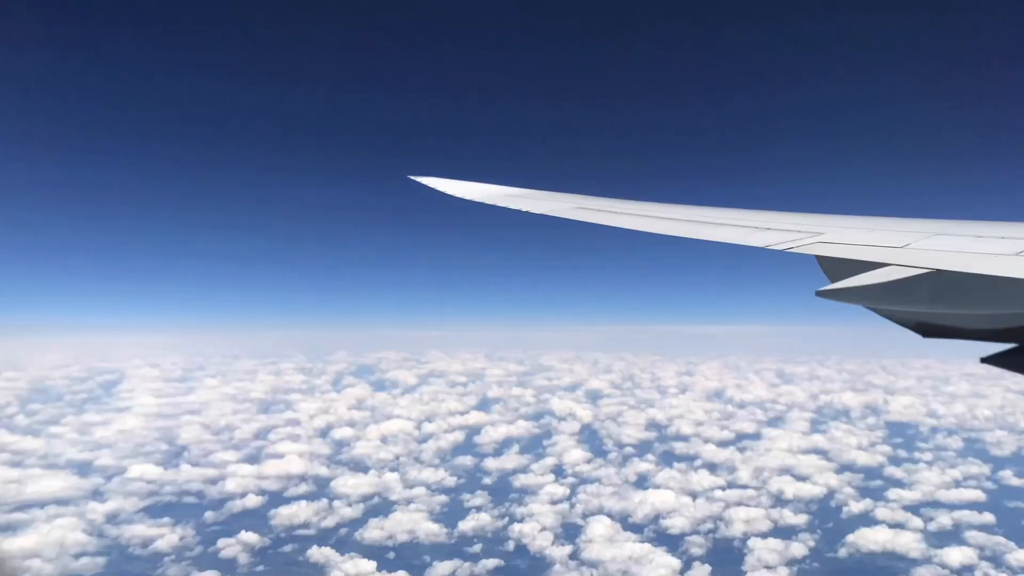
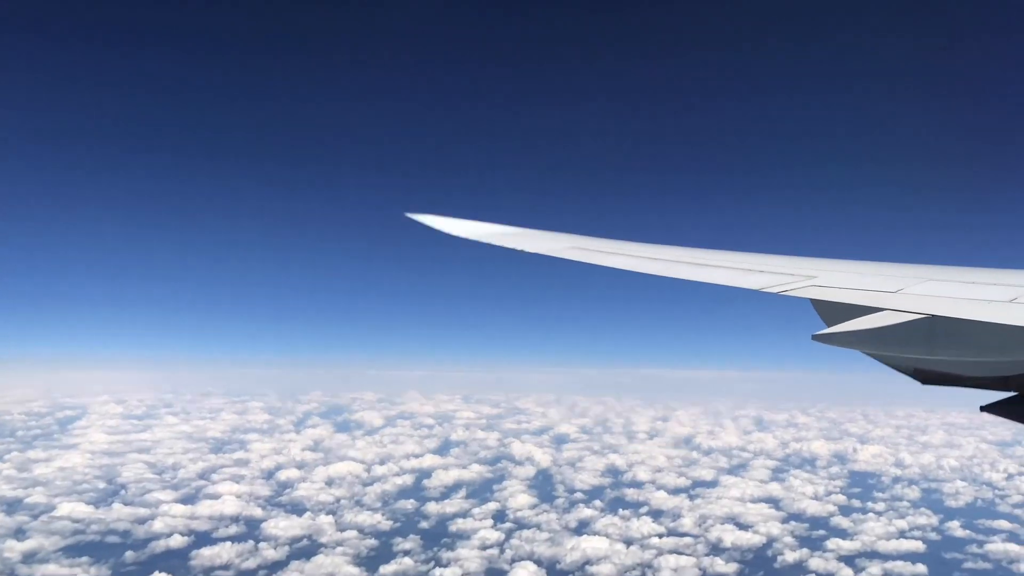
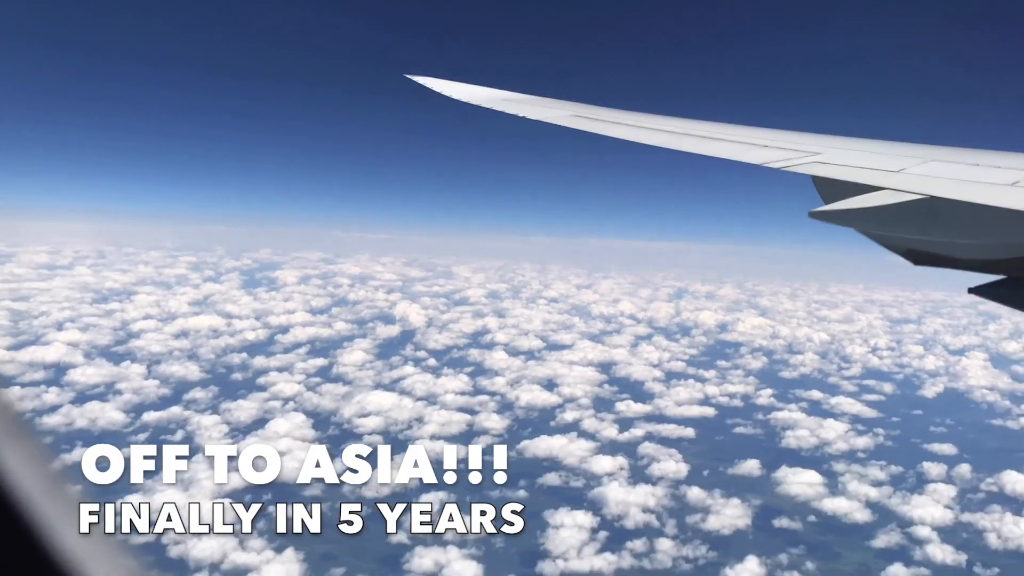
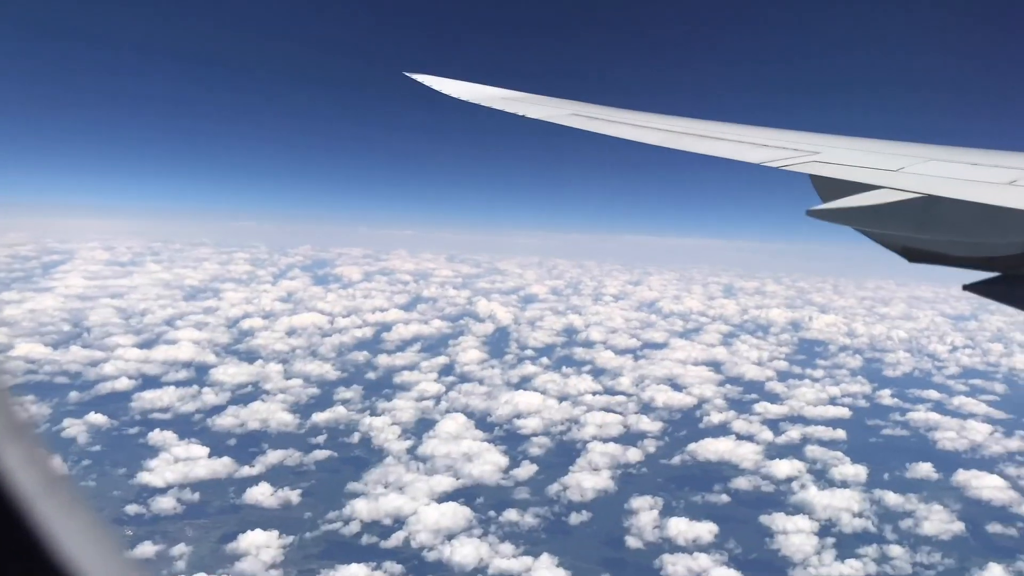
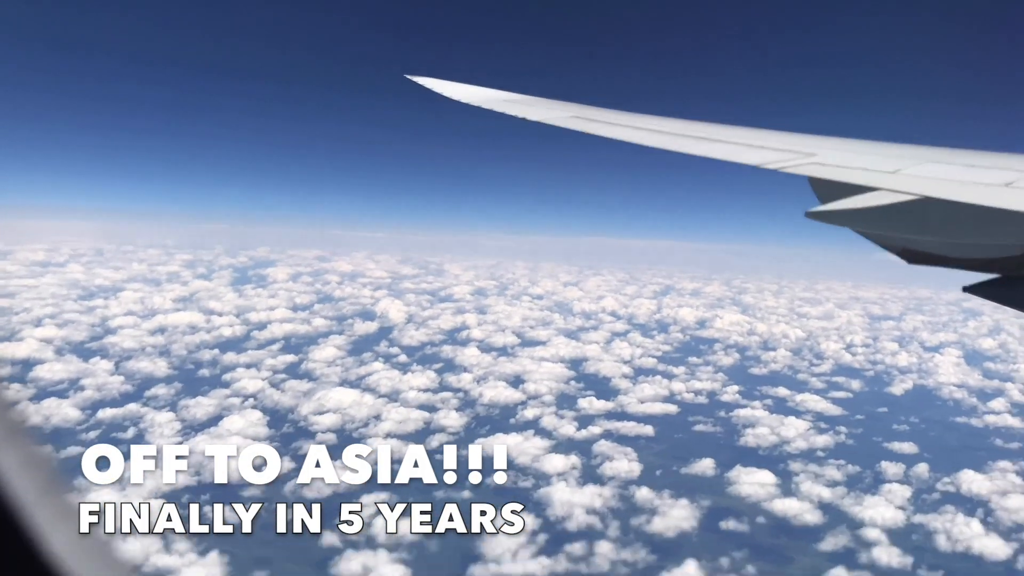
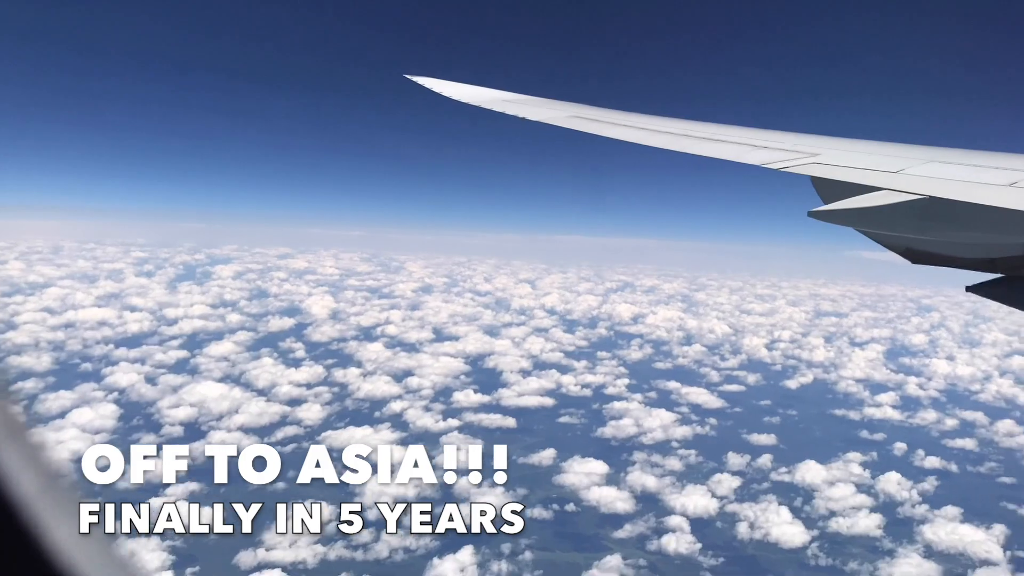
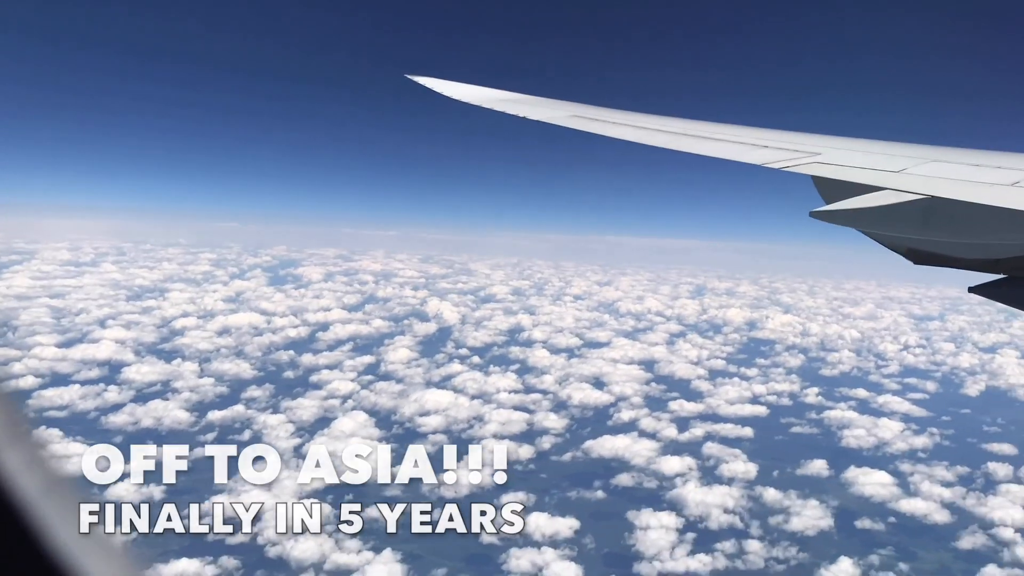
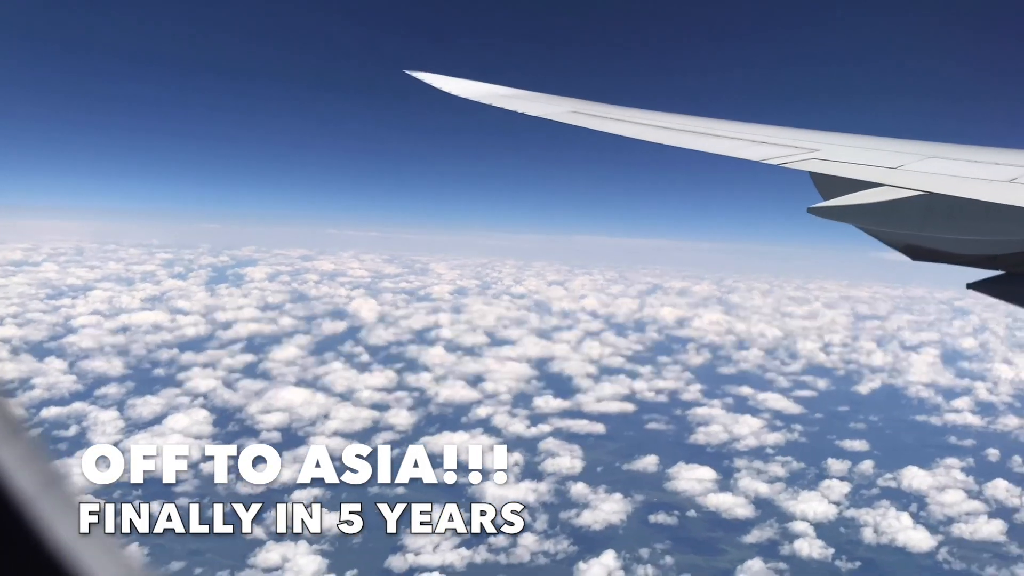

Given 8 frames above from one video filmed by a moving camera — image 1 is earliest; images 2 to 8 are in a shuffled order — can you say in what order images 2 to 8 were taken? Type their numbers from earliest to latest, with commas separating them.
2, 4, 7, 3, 5, 8, 6
